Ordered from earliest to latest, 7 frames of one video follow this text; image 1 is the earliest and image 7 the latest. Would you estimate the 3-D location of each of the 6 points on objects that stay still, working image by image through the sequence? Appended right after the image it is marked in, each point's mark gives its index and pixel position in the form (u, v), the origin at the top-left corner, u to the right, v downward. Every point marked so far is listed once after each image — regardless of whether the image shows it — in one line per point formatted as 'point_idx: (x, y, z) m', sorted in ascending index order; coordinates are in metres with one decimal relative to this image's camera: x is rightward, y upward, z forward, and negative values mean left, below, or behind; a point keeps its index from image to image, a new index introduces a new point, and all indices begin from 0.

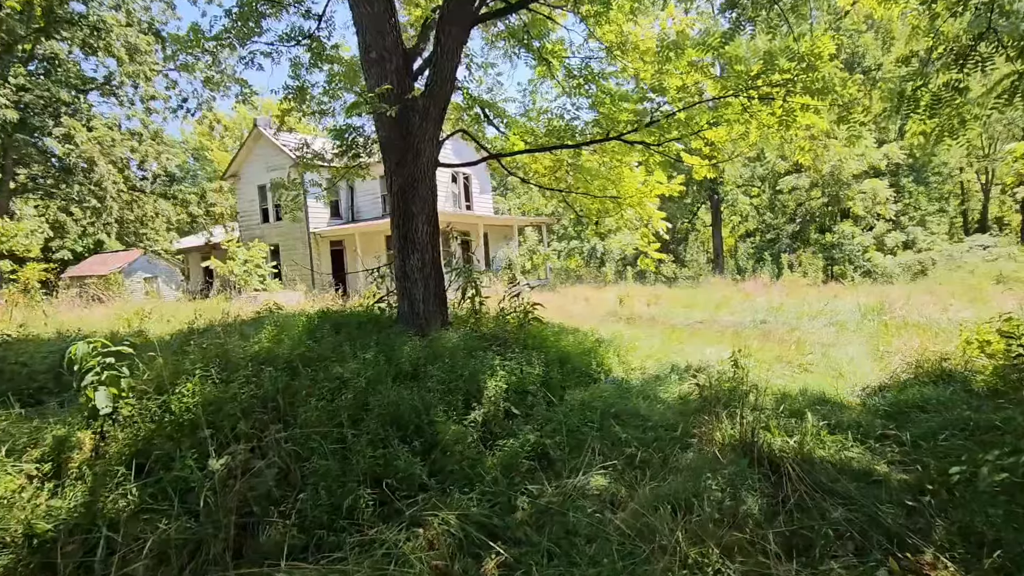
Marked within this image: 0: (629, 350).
0: (+1.6, -0.8, +7.0) m
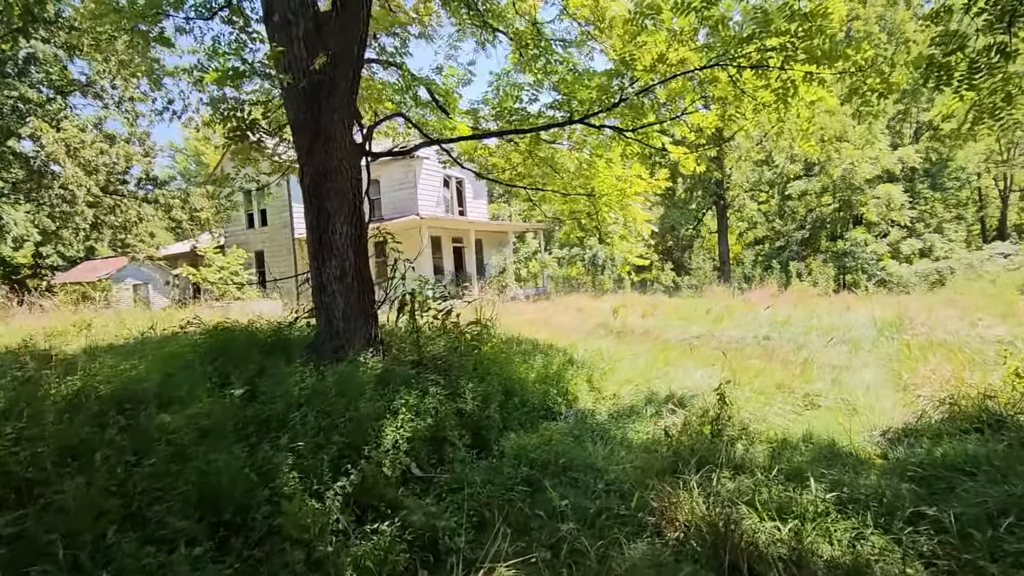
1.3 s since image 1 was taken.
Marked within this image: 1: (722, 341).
0: (+1.1, -1.0, +6.0) m
1: (+3.5, -0.9, +9.0) m
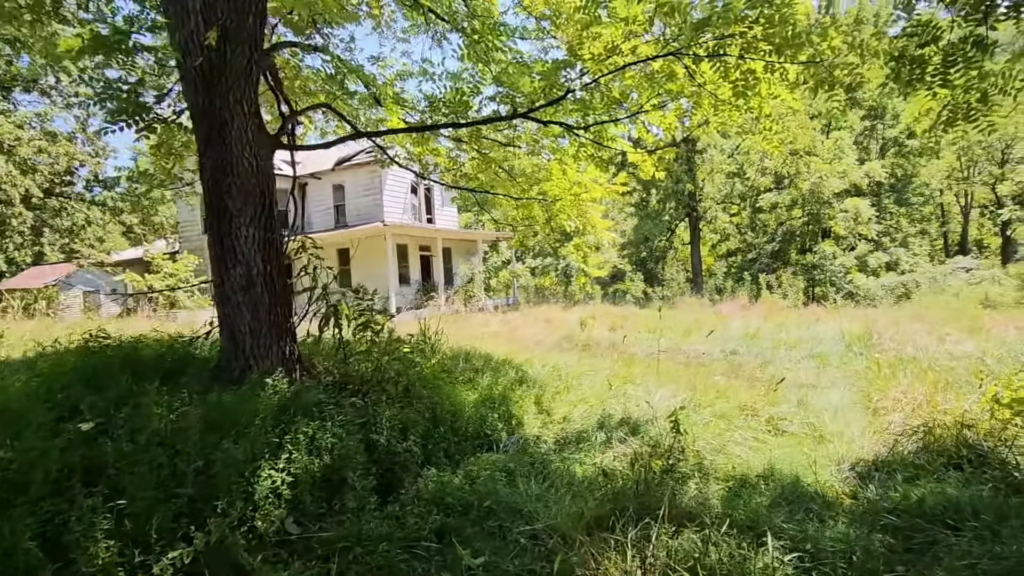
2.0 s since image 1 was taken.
0: (+0.5, -1.1, +5.5) m
1: (+2.8, -1.1, +8.7) m
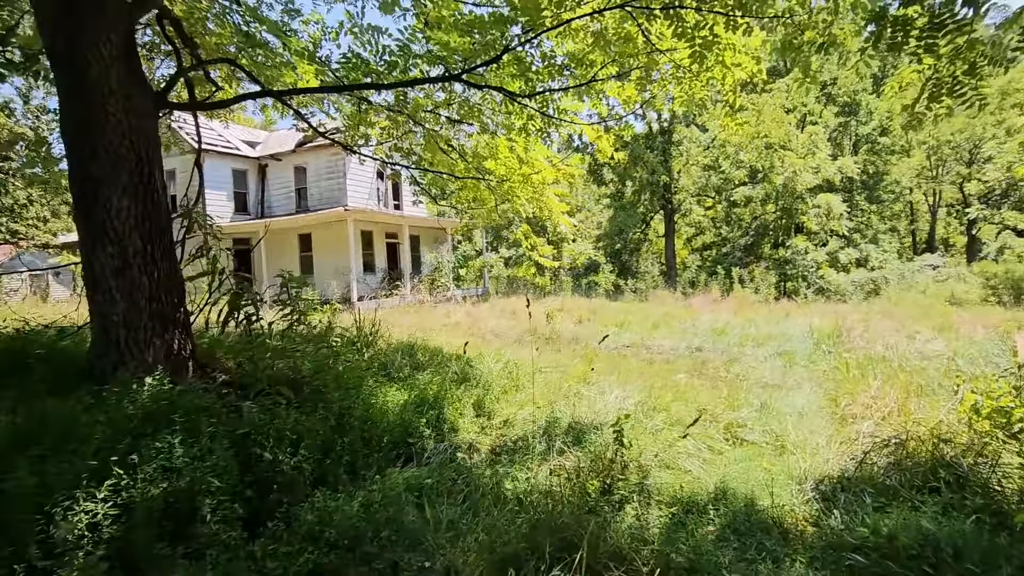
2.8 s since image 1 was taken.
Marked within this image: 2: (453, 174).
0: (0.0, -1.0, +5.0) m
1: (+2.2, -1.0, +8.3) m
2: (-0.6, +1.3, +6.1) m
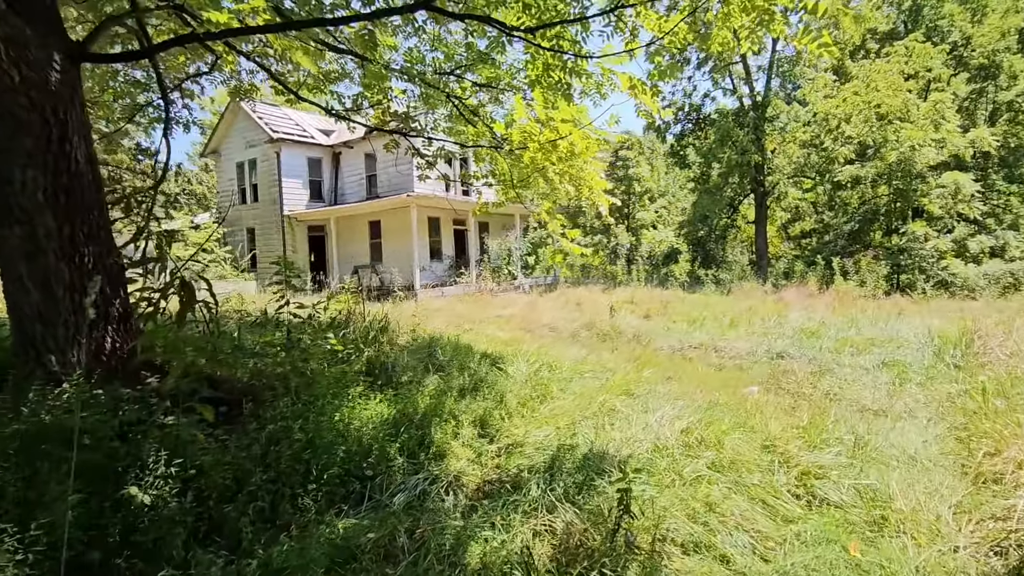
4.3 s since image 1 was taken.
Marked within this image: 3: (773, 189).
0: (+0.1, -0.9, +4.2) m
1: (+2.8, -0.9, +7.0) m
2: (-0.3, +1.4, +5.3) m
3: (+9.1, +3.4, +18.9) m
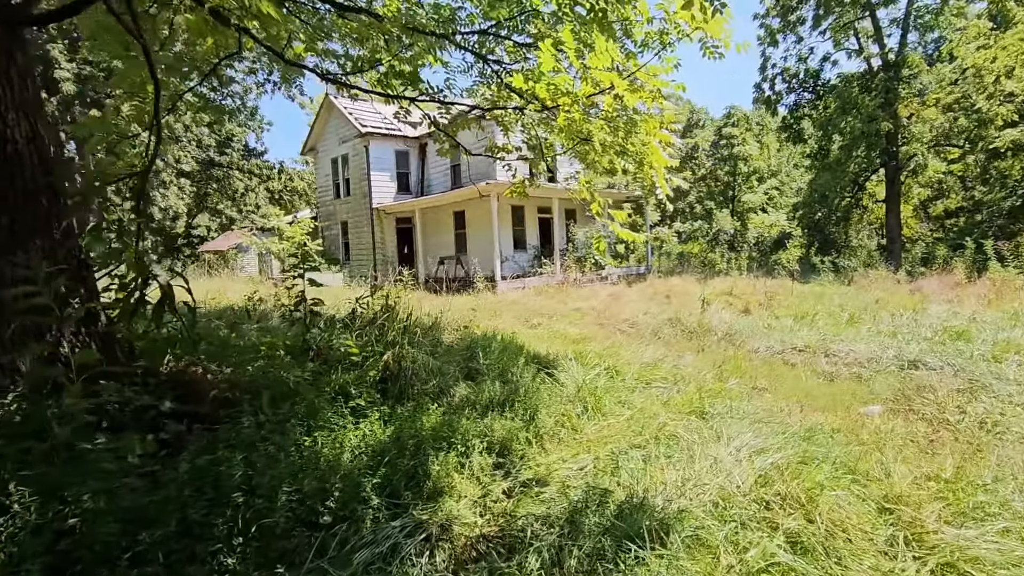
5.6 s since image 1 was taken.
0: (+0.3, -0.9, +3.4) m
1: (+3.5, -0.8, +5.7) m
2: (+0.1, +1.4, +4.5) m
3: (+11.8, +3.8, +16.2) m
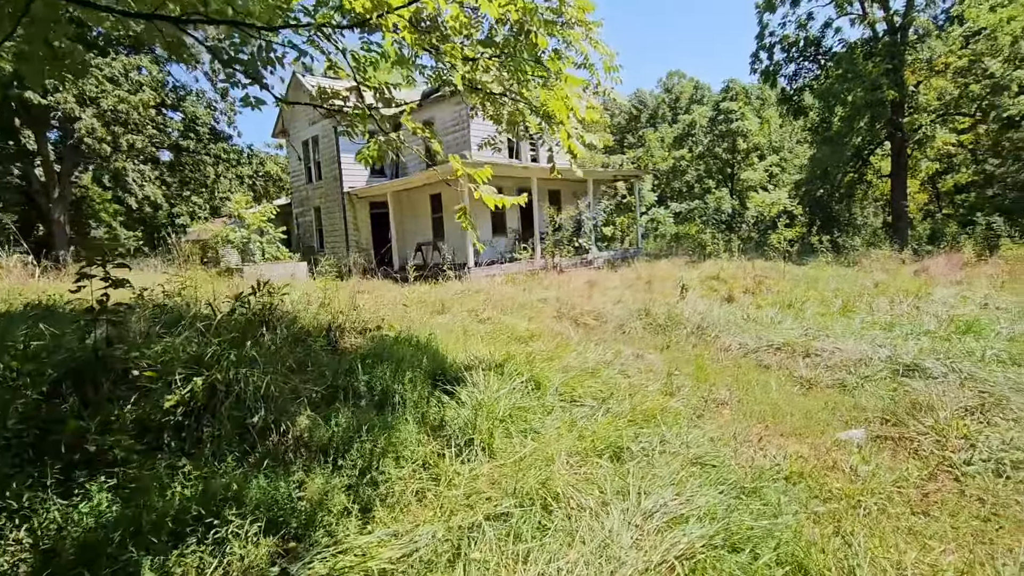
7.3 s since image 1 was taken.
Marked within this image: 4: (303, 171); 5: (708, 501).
0: (-0.4, -0.9, +2.5) m
1: (+2.7, -0.7, +4.7) m
2: (-0.7, +1.4, +3.5) m
3: (+11.1, +4.3, +15.0) m
4: (-7.7, +4.3, +20.0) m
5: (+0.9, -0.9, +2.3) m
